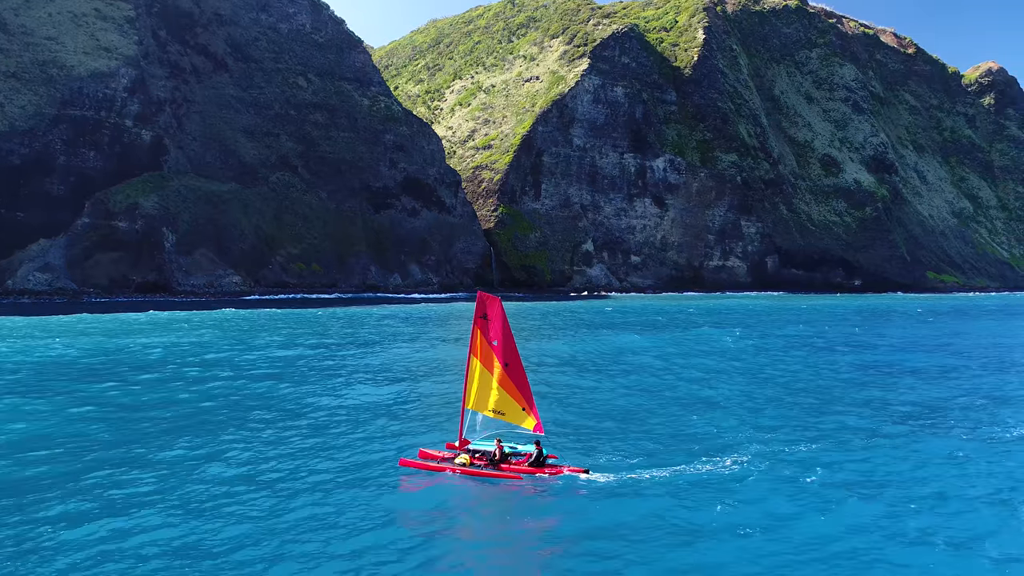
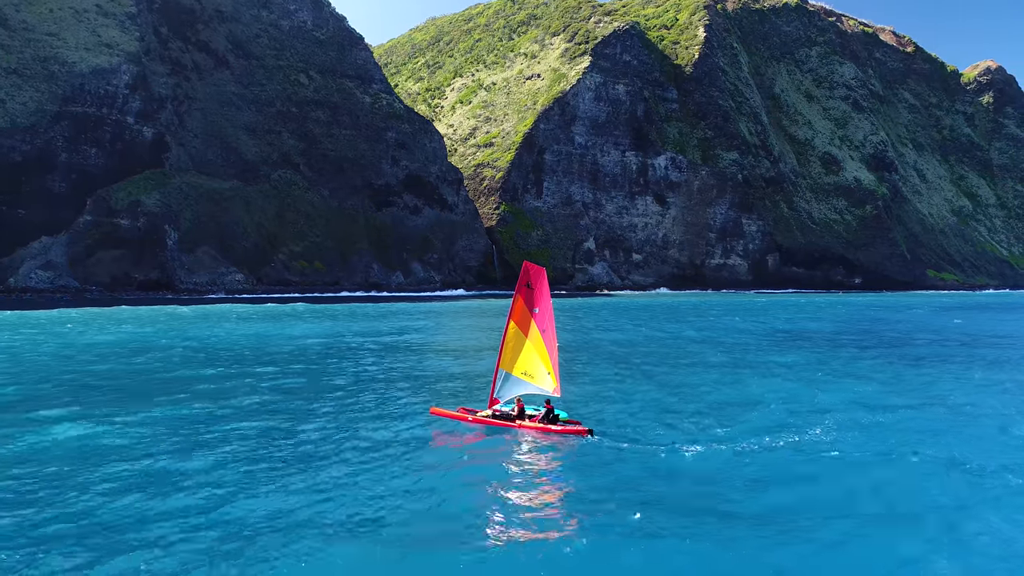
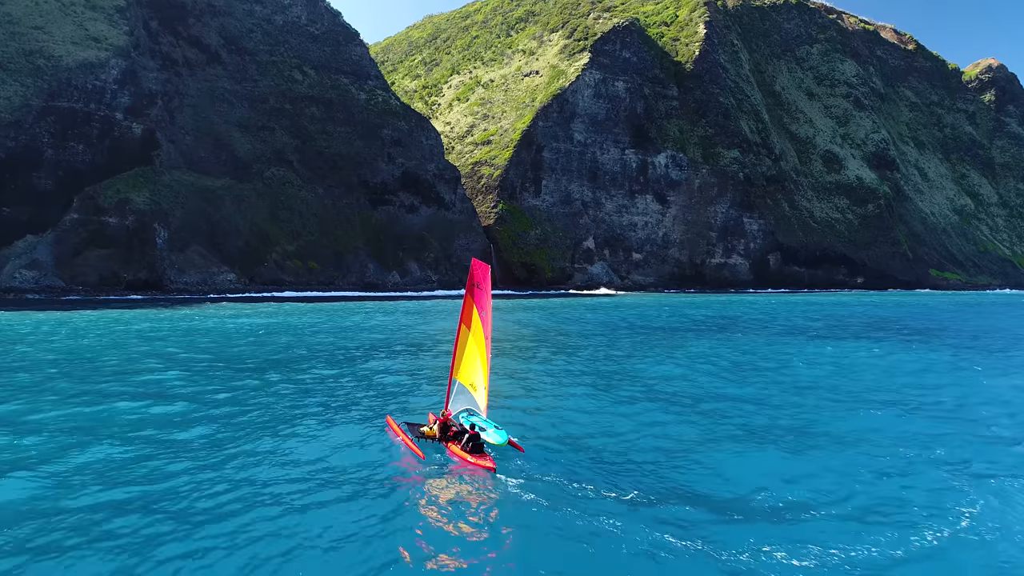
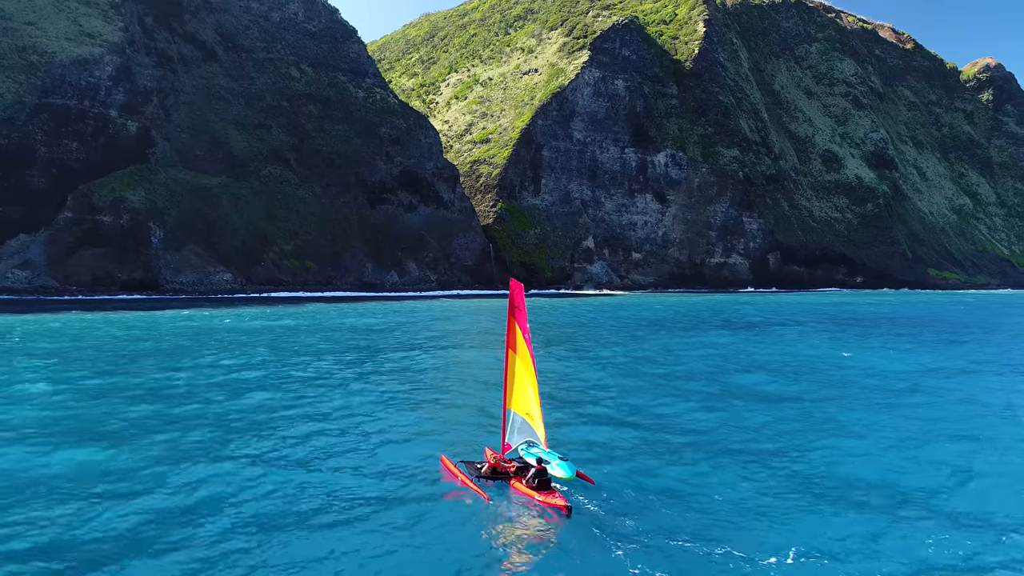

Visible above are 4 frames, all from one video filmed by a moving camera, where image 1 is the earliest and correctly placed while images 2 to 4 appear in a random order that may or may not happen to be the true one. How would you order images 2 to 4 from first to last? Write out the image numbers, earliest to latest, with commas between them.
2, 3, 4
